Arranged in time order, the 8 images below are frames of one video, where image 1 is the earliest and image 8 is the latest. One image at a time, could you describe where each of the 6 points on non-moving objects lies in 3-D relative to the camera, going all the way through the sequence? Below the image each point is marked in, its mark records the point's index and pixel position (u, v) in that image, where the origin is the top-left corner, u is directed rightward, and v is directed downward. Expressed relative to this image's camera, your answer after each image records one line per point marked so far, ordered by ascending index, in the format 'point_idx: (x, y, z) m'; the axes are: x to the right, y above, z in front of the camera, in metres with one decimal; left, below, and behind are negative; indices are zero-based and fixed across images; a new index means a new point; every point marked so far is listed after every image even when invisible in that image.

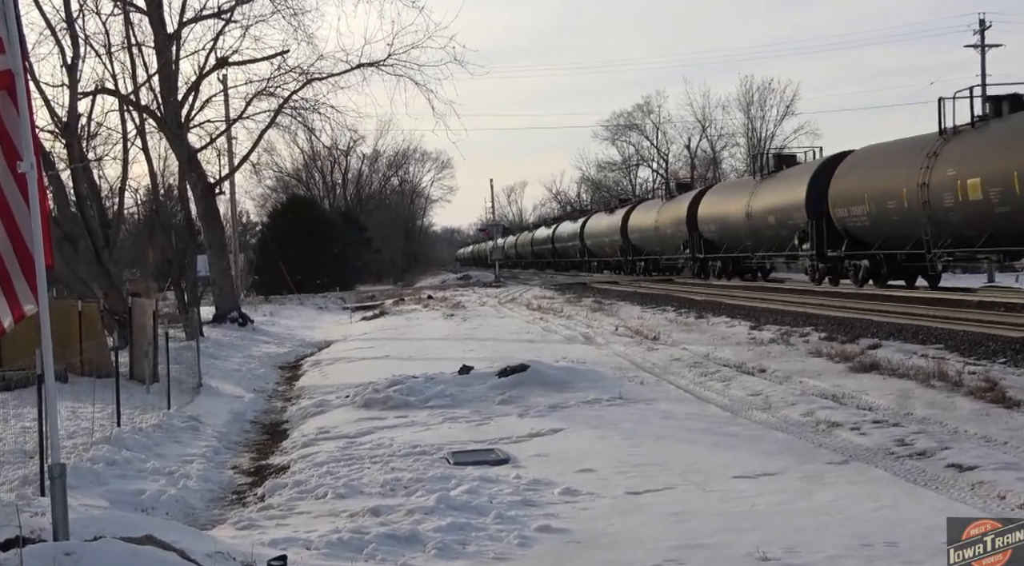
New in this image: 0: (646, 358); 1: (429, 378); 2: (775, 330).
0: (+2.1, -1.2, +18.3) m
1: (-1.2, -1.4, +17.9) m
2: (+4.4, -0.8, +19.3) m
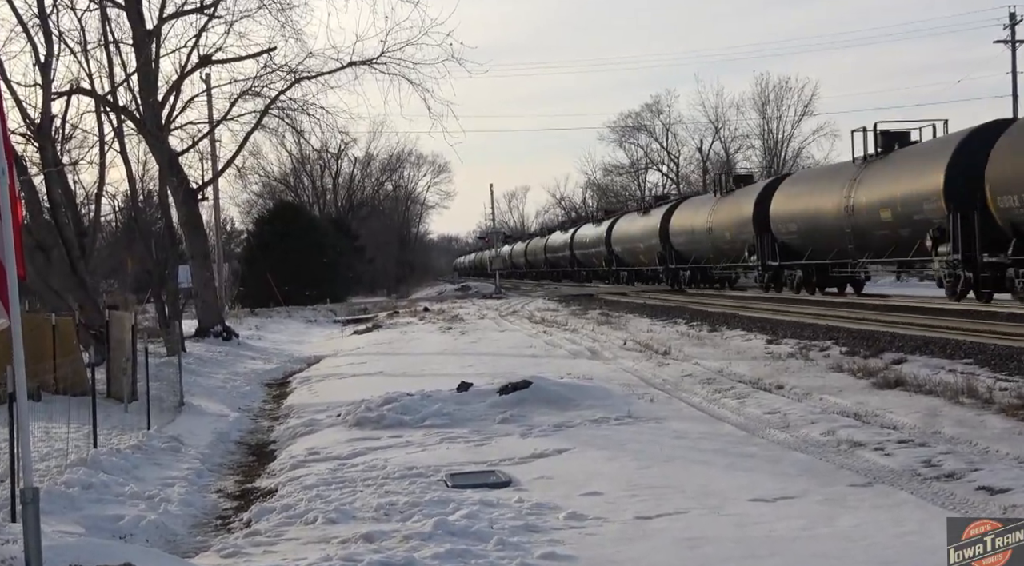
0: (+2.1, -1.3, +17.3) m
1: (-1.2, -1.6, +16.9) m
2: (+4.4, -0.9, +18.3) m
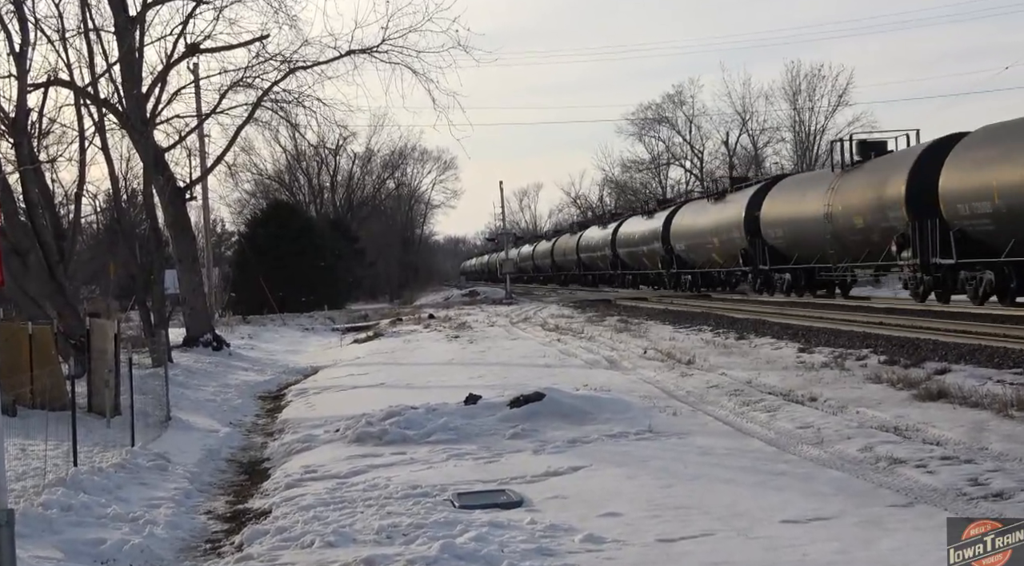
0: (+2.3, -1.4, +16.2) m
1: (-1.1, -1.6, +15.8) m
2: (+4.6, -1.0, +17.2) m
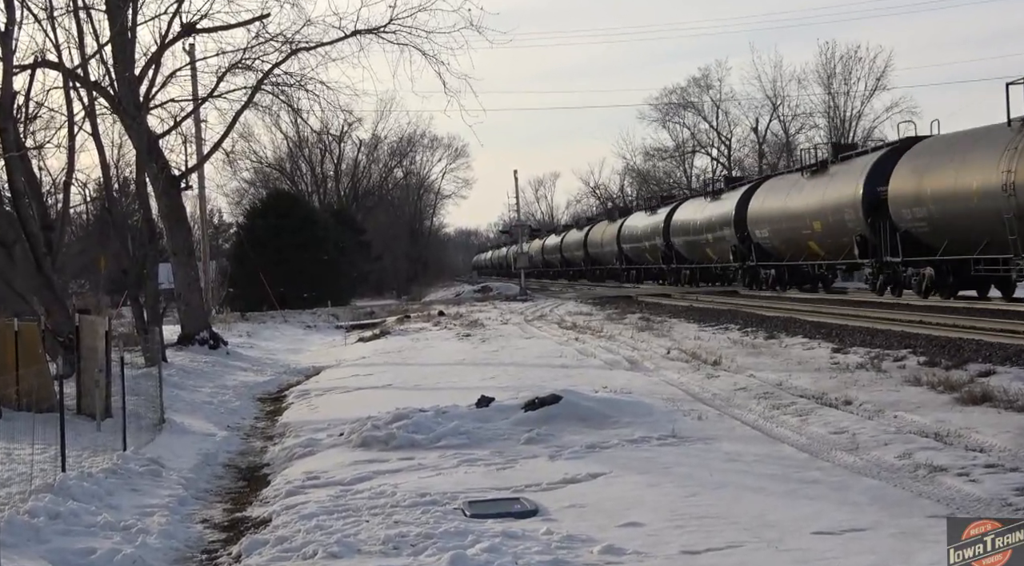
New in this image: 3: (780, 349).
0: (+2.4, -1.3, +15.3) m
1: (-0.9, -1.6, +15.0) m
2: (+4.7, -0.9, +16.3) m
3: (+3.9, -0.9, +17.3) m
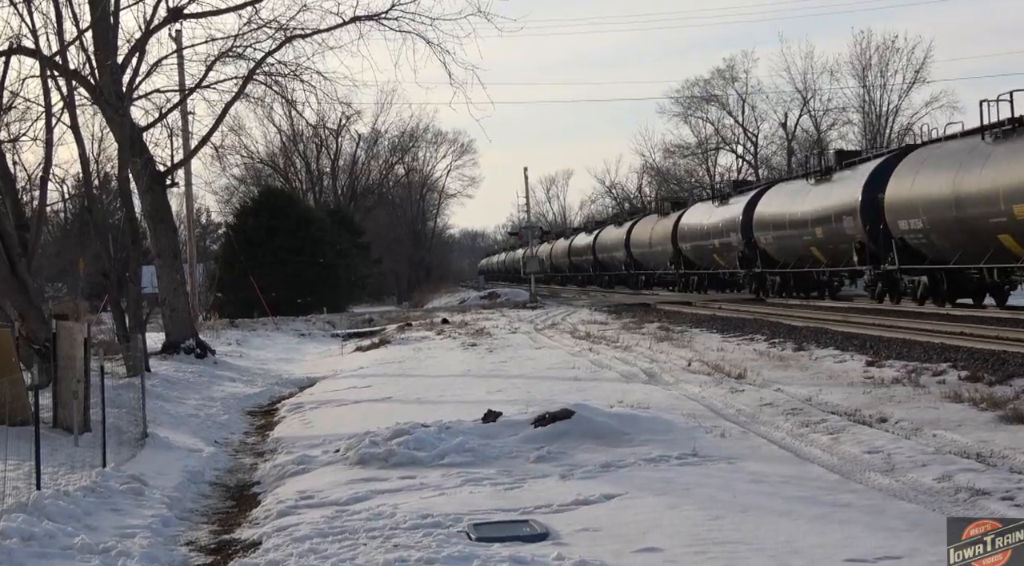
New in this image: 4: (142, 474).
0: (+2.5, -1.4, +14.4) m
1: (-0.8, -1.7, +14.0) m
2: (+4.9, -1.0, +15.3) m
3: (+4.0, -1.0, +16.3) m
4: (-3.9, -2.0, +12.9) m
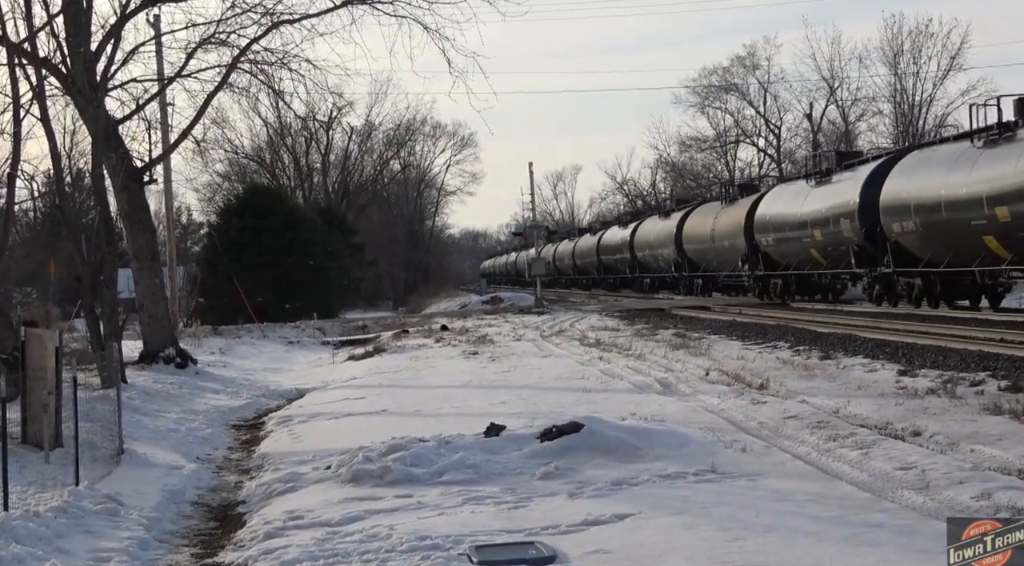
0: (+2.6, -1.5, +13.5) m
1: (-0.7, -1.7, +13.2) m
2: (+4.9, -1.1, +14.4) m
3: (+4.0, -1.1, +15.4) m
4: (-3.9, -2.1, +12.1) m
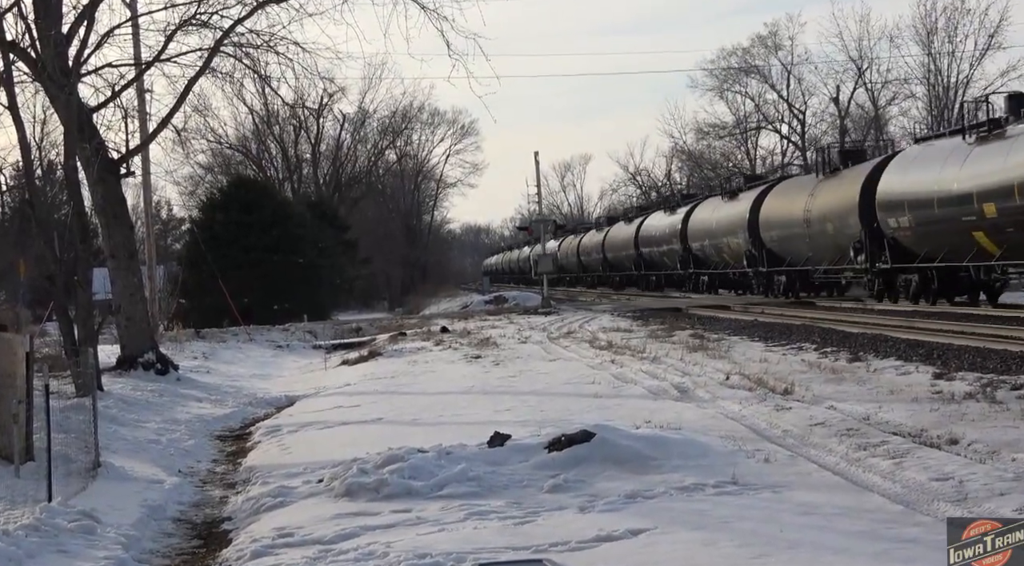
0: (+2.6, -1.4, +12.6) m
1: (-0.7, -1.7, +12.3) m
2: (+5.0, -1.0, +13.6) m
3: (+4.1, -1.1, +14.6) m
4: (-3.8, -2.1, +11.2) m
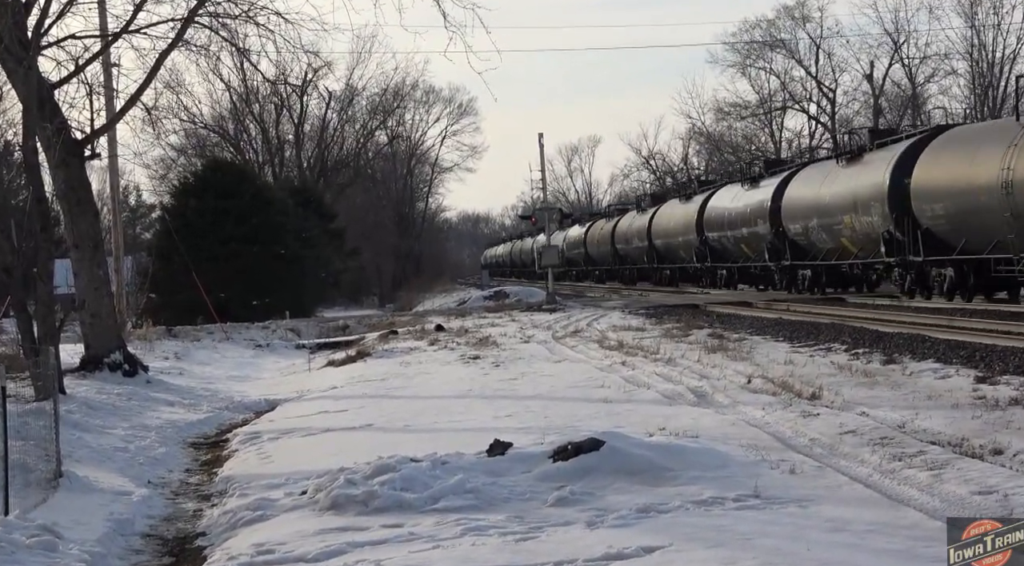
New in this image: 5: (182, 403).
0: (+2.7, -1.4, +11.7) m
1: (-0.7, -1.6, +11.4) m
2: (+5.0, -1.0, +12.6) m
3: (+4.1, -1.0, +13.6) m
4: (-3.8, -2.0, +10.3) m
5: (-4.4, -1.6, +17.7) m
